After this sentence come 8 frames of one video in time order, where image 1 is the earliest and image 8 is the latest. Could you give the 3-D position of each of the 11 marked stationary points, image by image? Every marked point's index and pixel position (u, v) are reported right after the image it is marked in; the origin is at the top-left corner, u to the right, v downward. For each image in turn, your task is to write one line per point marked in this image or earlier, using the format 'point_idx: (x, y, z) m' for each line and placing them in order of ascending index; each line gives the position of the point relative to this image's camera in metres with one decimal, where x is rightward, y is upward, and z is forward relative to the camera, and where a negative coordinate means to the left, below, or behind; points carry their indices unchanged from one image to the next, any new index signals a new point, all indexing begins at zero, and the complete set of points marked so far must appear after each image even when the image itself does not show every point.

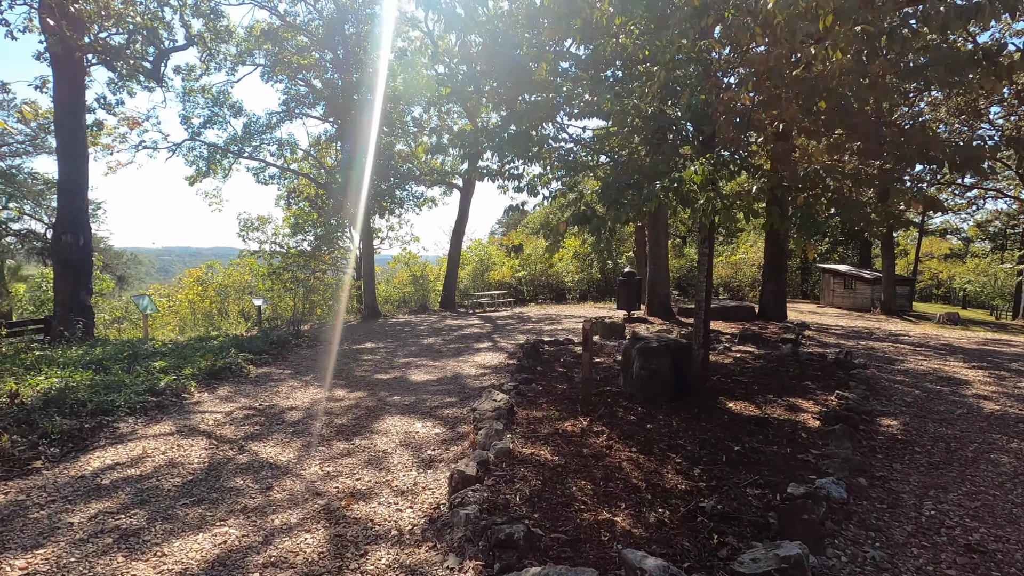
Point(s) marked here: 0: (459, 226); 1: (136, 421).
0: (-1.9, +2.2, +19.1) m
1: (-3.0, -1.1, +4.2) m
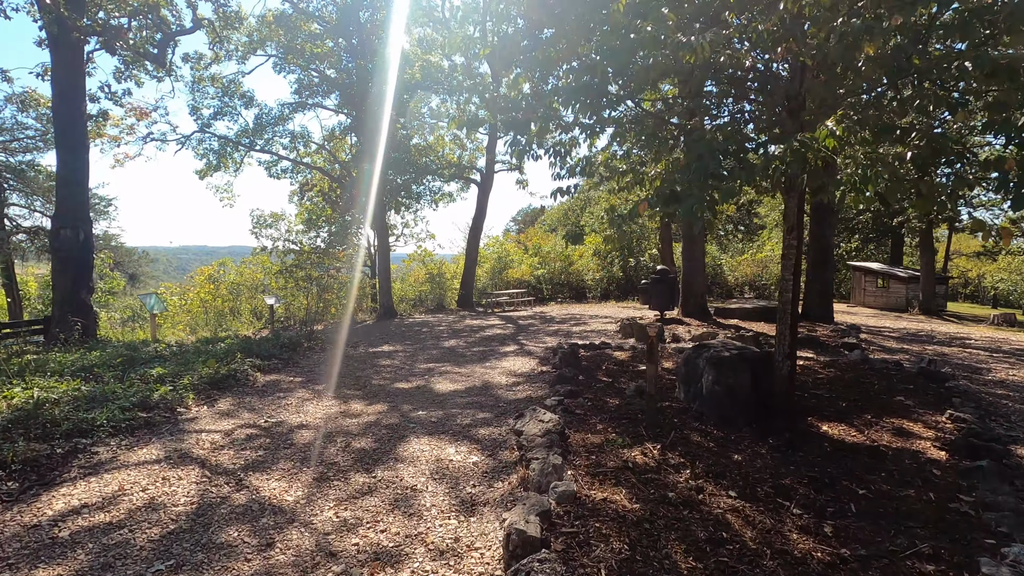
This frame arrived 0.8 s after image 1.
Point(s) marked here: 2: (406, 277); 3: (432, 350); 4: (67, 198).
0: (-1.3, +2.3, +18.5) m
1: (-2.6, -1.0, +3.6) m
2: (-3.7, +0.4, +18.5) m
3: (-1.3, -1.0, +8.4) m
4: (-6.8, +1.4, +8.1) m
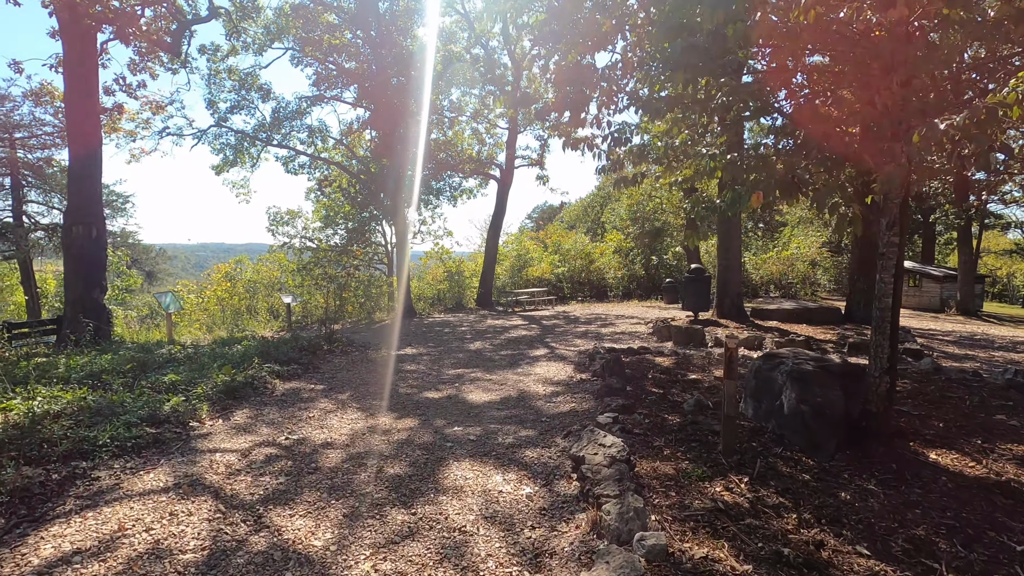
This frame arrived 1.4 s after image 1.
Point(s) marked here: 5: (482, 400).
0: (-0.5, +2.3, +18.0) m
1: (-2.3, -1.1, +3.2) m
2: (-3.0, +0.4, +18.1) m
3: (-0.8, -1.0, +8.0) m
4: (-6.4, +1.4, +7.8) m
5: (-0.3, -1.1, +5.1) m
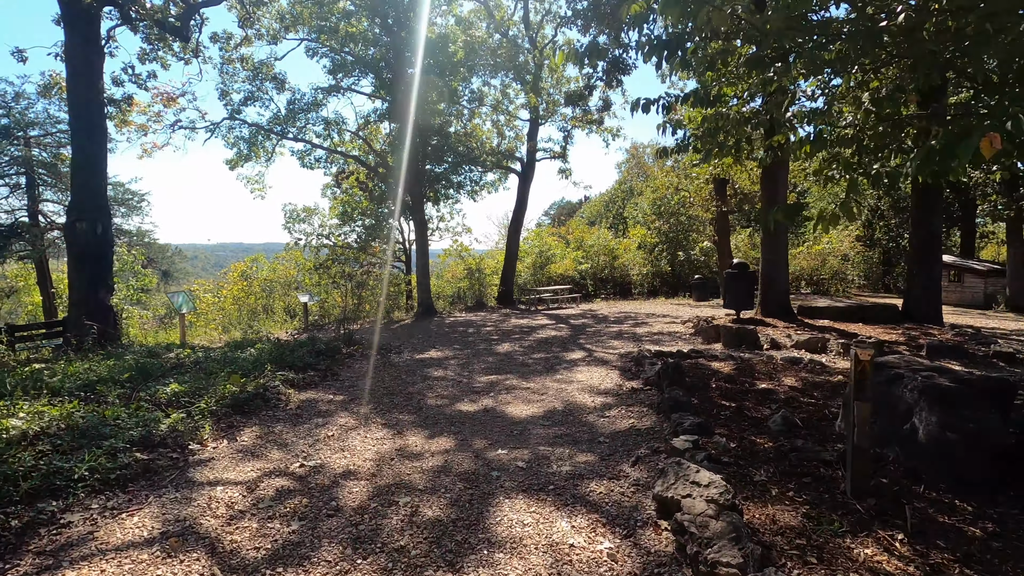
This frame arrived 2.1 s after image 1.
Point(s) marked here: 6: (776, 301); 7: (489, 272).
0: (+0.2, +2.4, +17.3) m
1: (-2.0, -1.1, +2.6) m
2: (-2.3, +0.5, +17.5) m
3: (-0.3, -0.9, +7.3) m
4: (-5.9, +1.4, +7.3) m
5: (+0.1, -1.0, +4.4) m
6: (+4.9, -0.2, +9.9) m
7: (-0.8, +0.5, +17.6) m
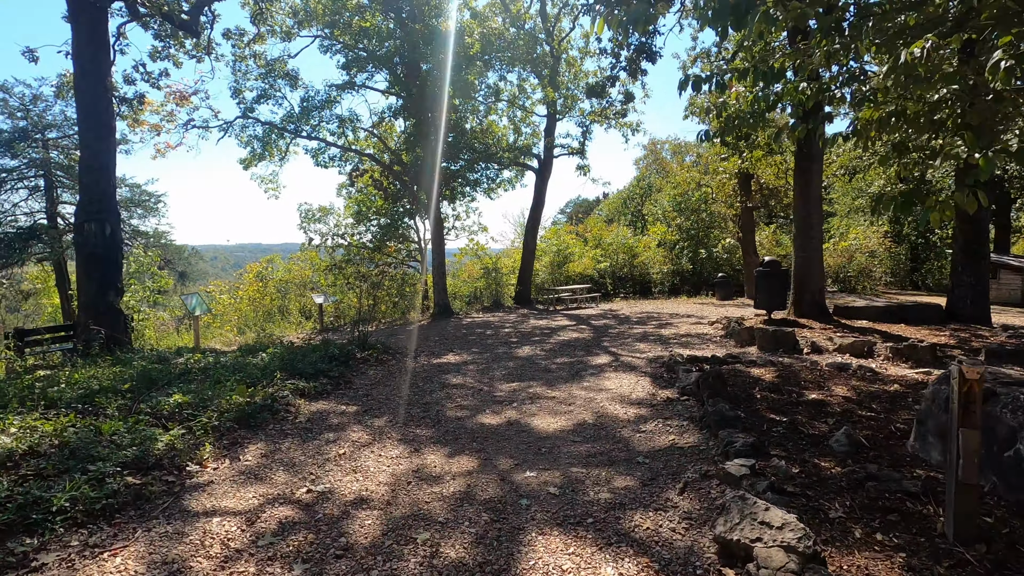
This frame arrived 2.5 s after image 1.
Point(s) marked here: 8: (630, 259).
0: (+0.7, +2.4, +17.0) m
1: (-1.8, -1.1, +2.3) m
2: (-1.7, +0.5, +17.2) m
3: (-0.1, -0.9, +7.0) m
4: (-5.6, +1.4, +7.1) m
5: (+0.3, -1.1, +4.1) m
6: (+5.2, -0.2, +9.4) m
7: (-0.2, +0.5, +17.2) m
8: (+4.4, +1.1, +19.7) m
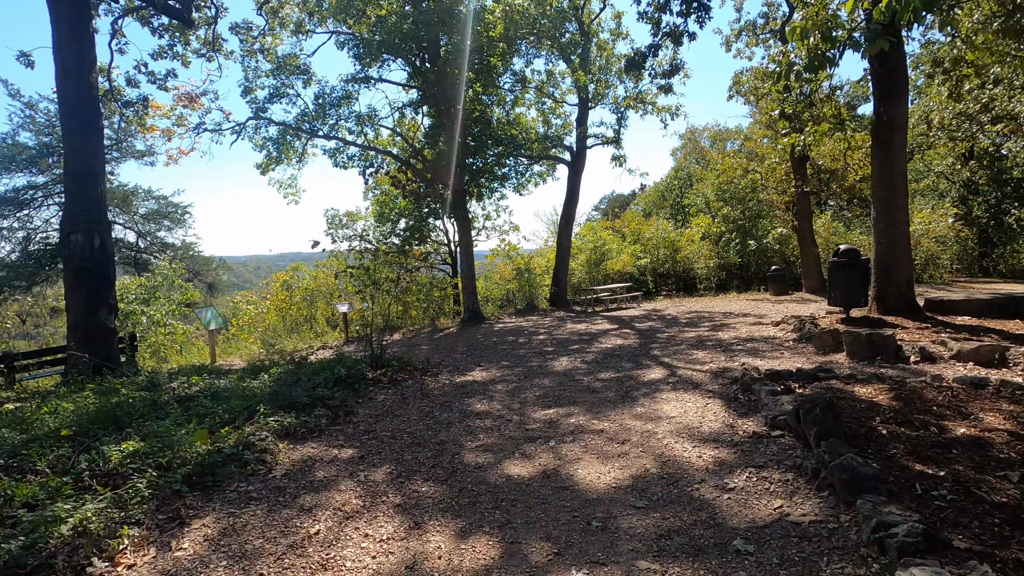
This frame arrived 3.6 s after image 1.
0: (+1.7, +2.4, +15.9) m
1: (-1.7, -1.2, +1.4) m
2: (-0.7, +0.4, +16.2) m
3: (+0.3, -1.0, +6.0) m
4: (-5.3, +1.1, +6.5) m
5: (+0.5, -1.1, +3.0) m
6: (+5.8, -0.1, +8.0) m
7: (+0.8, +0.5, +16.2) m
8: (+5.5, +1.2, +18.4) m
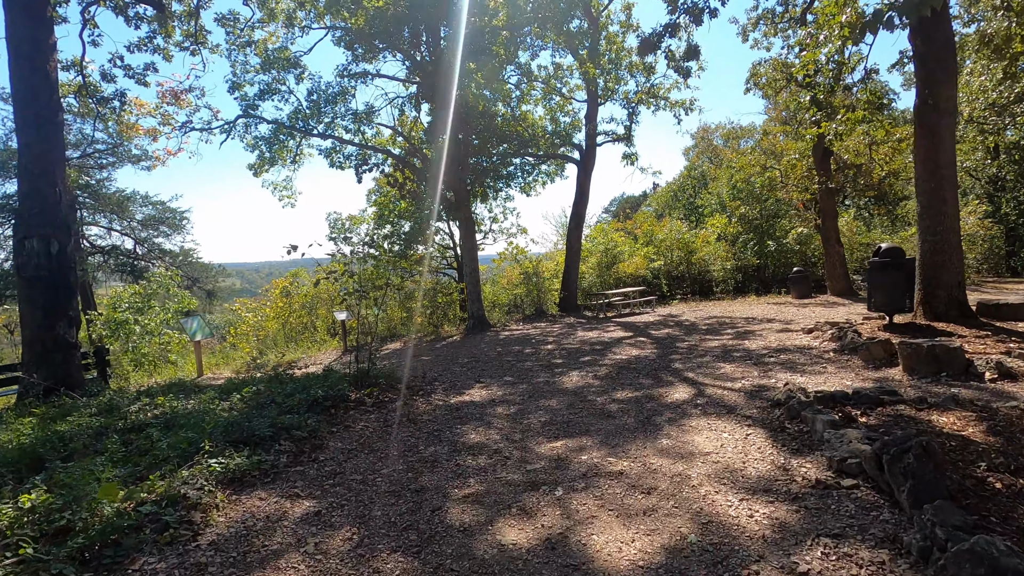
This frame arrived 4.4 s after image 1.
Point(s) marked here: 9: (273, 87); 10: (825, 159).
0: (+1.9, +2.3, +15.1) m
1: (-1.8, -1.2, +0.6) m
2: (-0.4, +0.3, +15.5) m
3: (+0.4, -1.1, +5.2) m
4: (-5.3, +1.0, +5.8) m
5: (+0.5, -1.1, +2.3) m
6: (+5.8, -0.1, +7.1) m
7: (+1.0, +0.3, +15.5) m
8: (+5.8, +1.1, +17.5) m
9: (-4.7, +4.0, +10.5) m
10: (+8.1, +3.3, +13.9) m
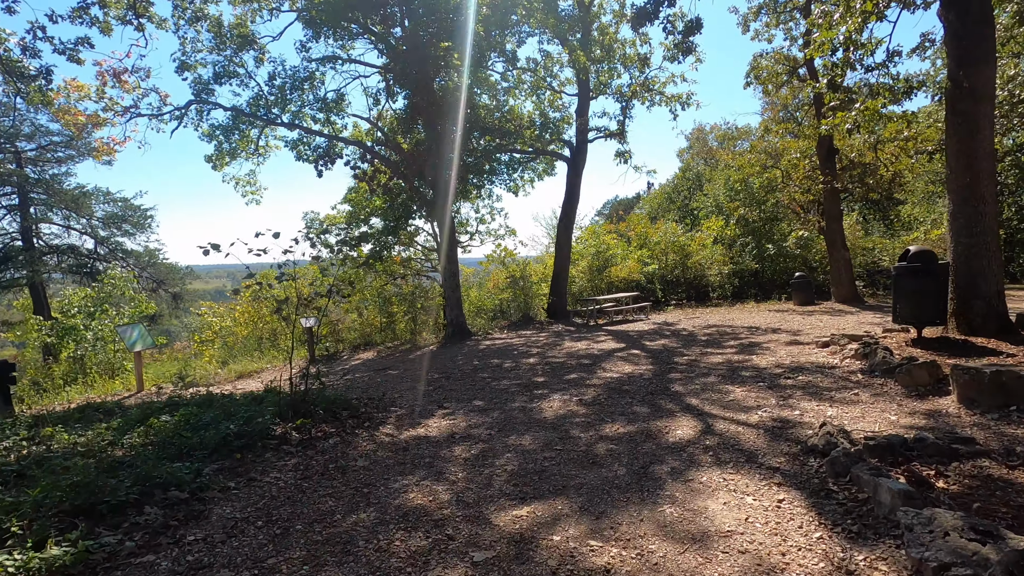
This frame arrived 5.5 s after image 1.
0: (+1.5, +2.1, +14.2) m
1: (-2.0, -1.3, -0.4) m
2: (-0.9, +0.1, +14.5) m
3: (+0.1, -1.1, +4.2) m
4: (-5.6, +1.0, +4.8) m
5: (+0.2, -1.2, +1.3) m
6: (+5.5, -0.2, +6.2) m
7: (+0.6, +0.2, +14.5) m
8: (+5.3, +0.9, +16.6) m
9: (-5.1, +3.9, +9.5) m
10: (+7.8, +3.2, +13.0) m
